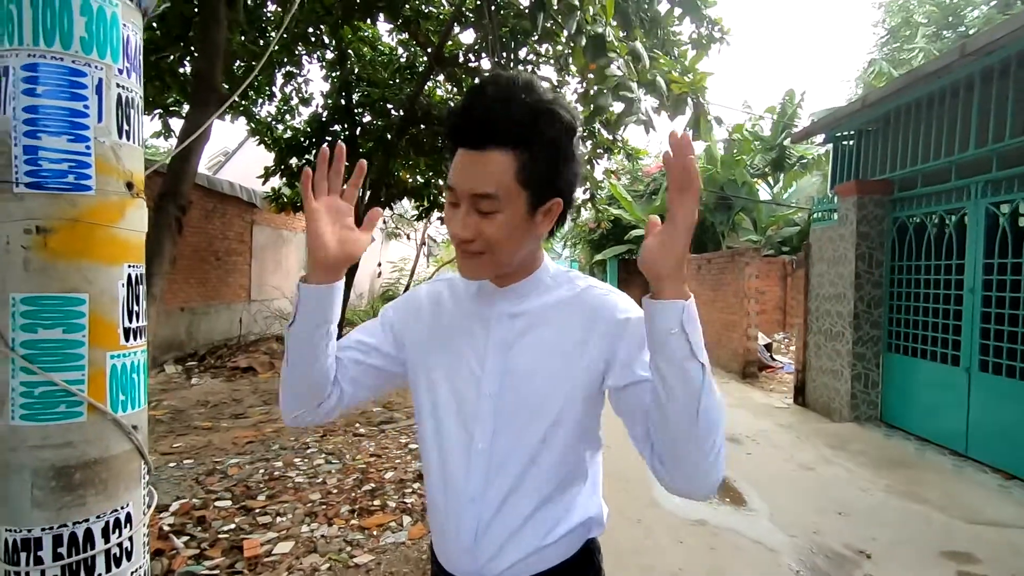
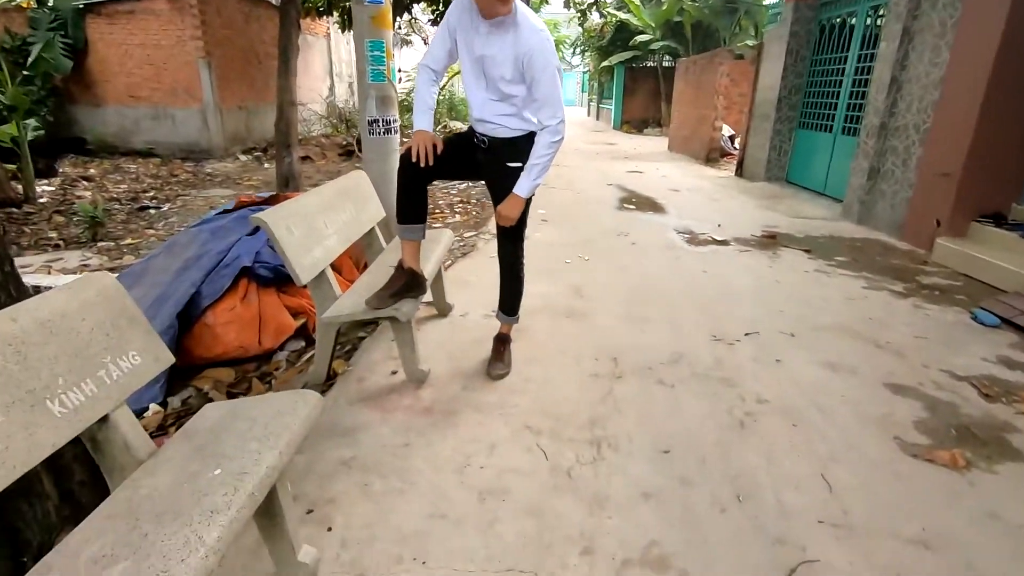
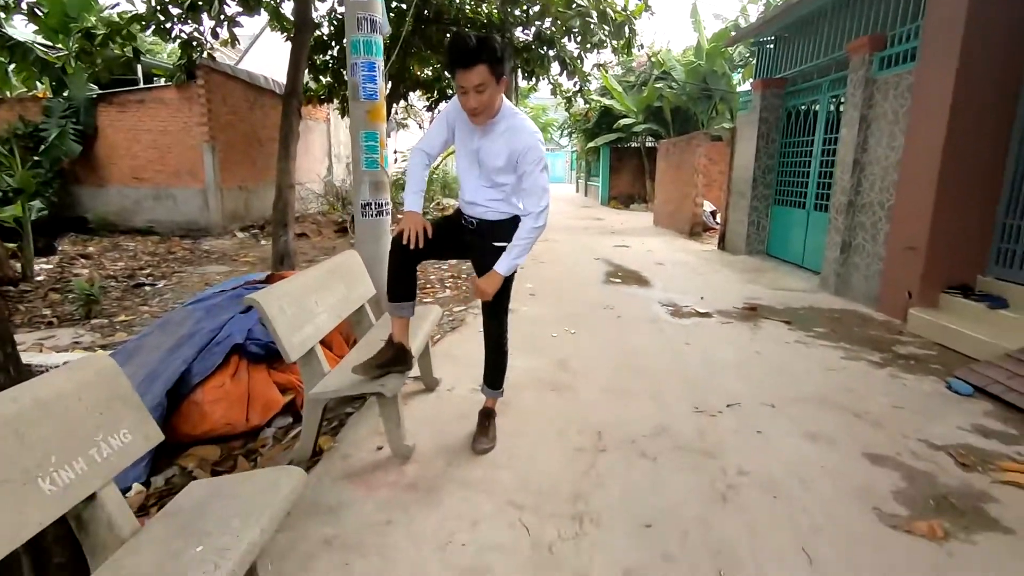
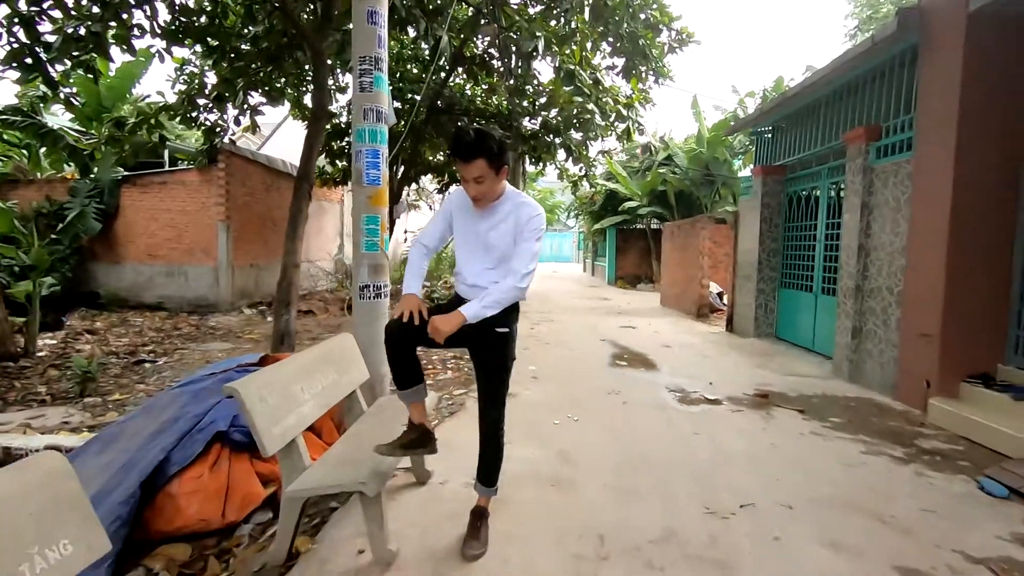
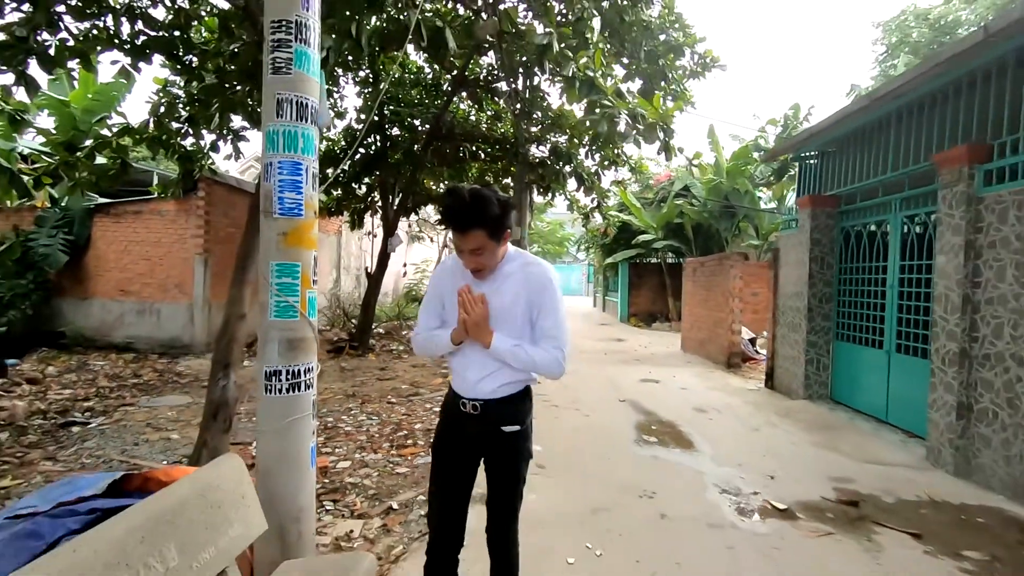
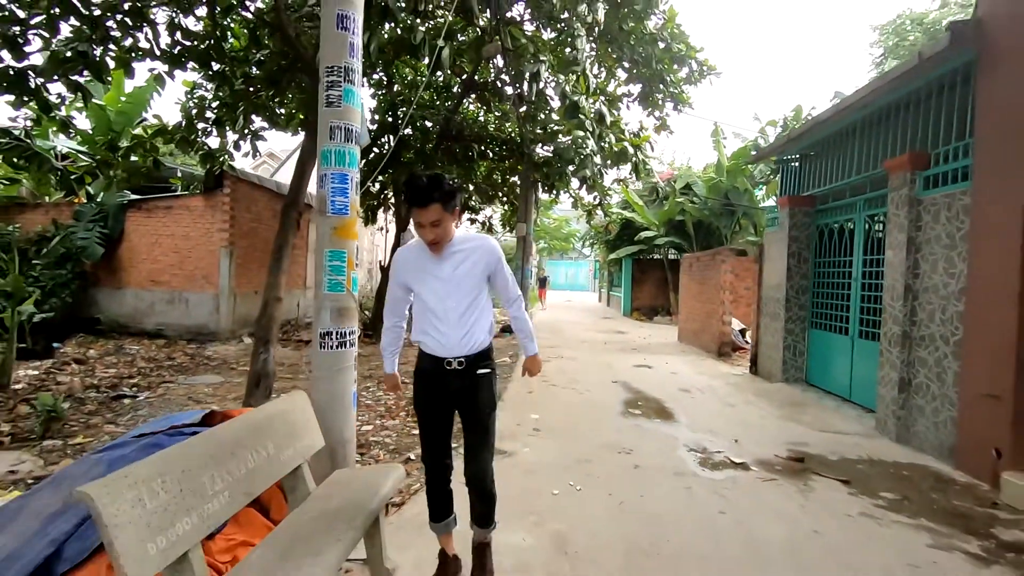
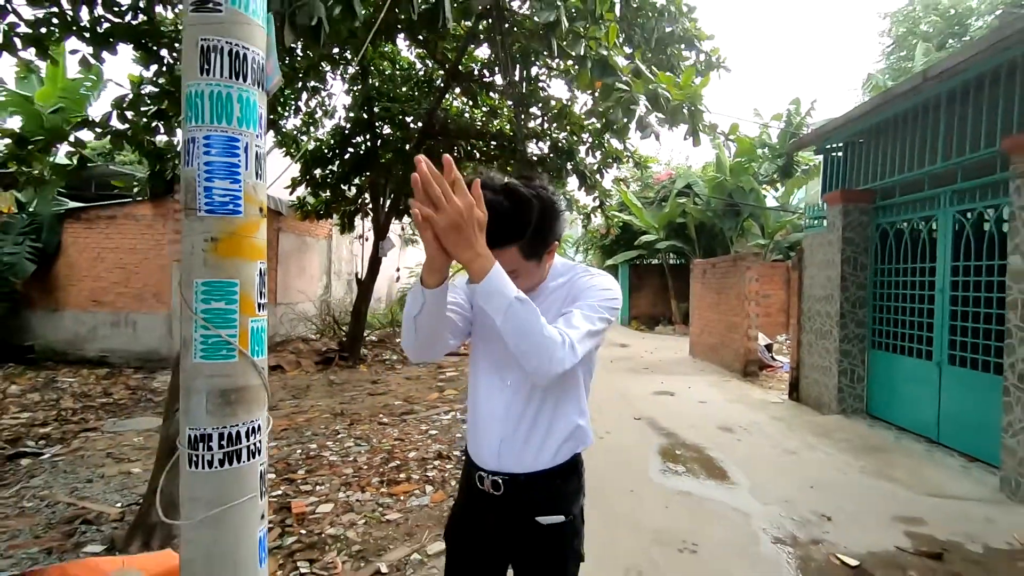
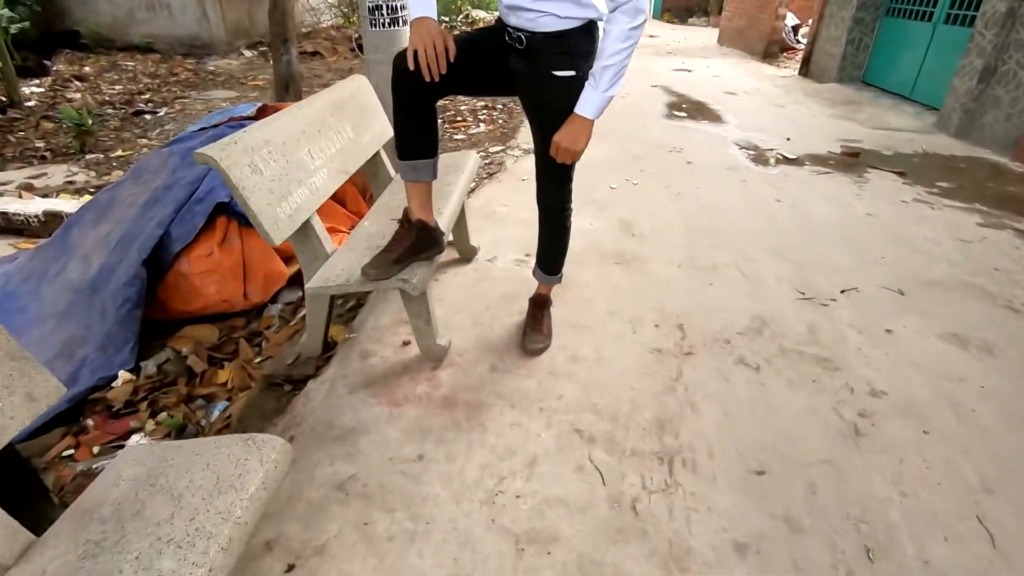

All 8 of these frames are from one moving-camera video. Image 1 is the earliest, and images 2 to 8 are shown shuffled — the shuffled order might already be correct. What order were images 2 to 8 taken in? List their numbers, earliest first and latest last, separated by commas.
7, 5, 6, 4, 3, 2, 8
